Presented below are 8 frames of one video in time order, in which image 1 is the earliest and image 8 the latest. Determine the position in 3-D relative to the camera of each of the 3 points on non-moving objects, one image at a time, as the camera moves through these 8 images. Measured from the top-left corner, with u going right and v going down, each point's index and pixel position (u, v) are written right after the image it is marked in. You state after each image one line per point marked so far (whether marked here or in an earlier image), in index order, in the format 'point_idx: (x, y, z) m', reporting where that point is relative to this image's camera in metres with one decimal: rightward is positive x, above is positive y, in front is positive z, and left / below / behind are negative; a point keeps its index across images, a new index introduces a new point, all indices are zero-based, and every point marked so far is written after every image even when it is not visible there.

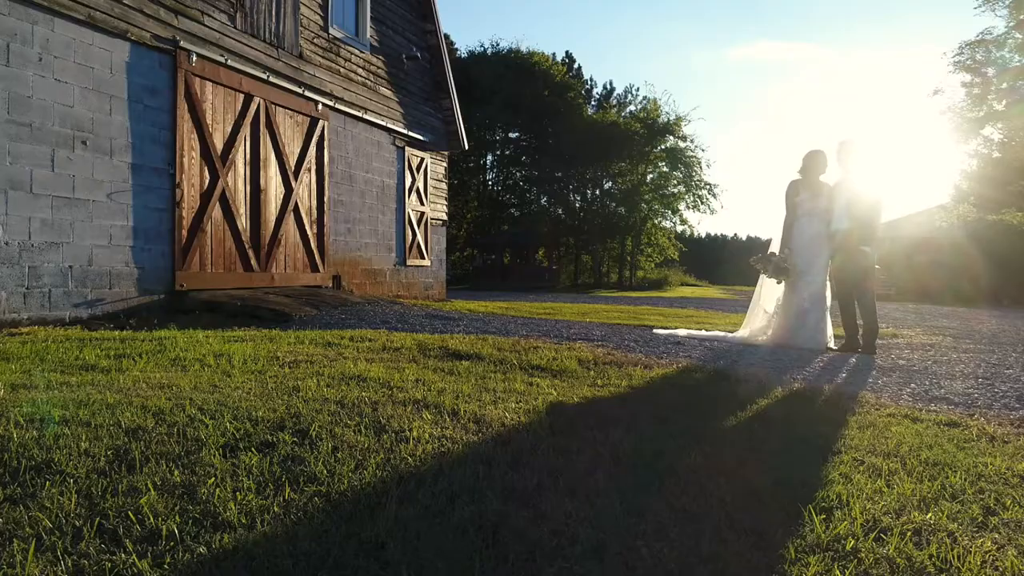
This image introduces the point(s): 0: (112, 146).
0: (-2.8, +1.0, +7.1) m
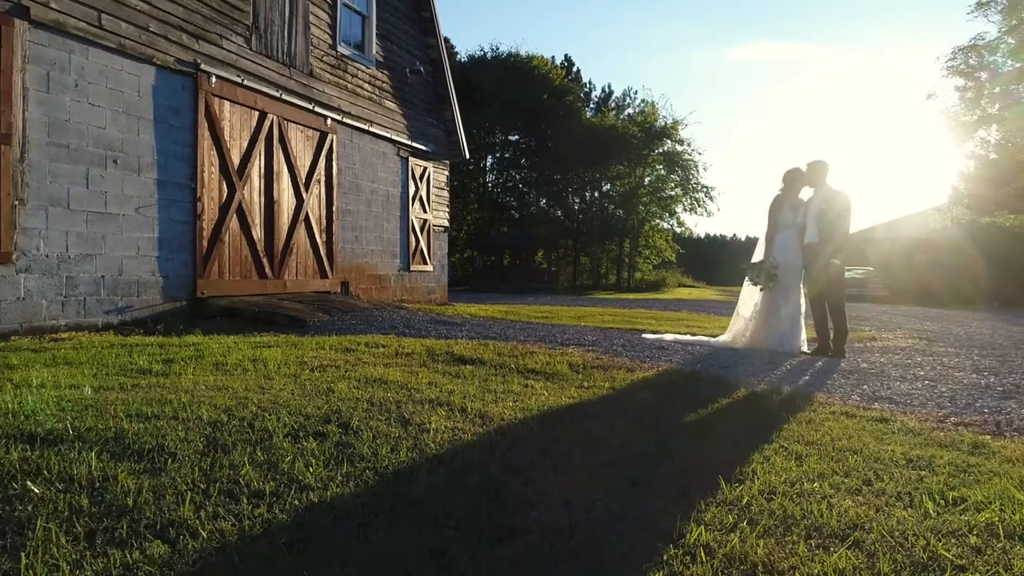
0: (-2.9, +0.9, +7.6) m
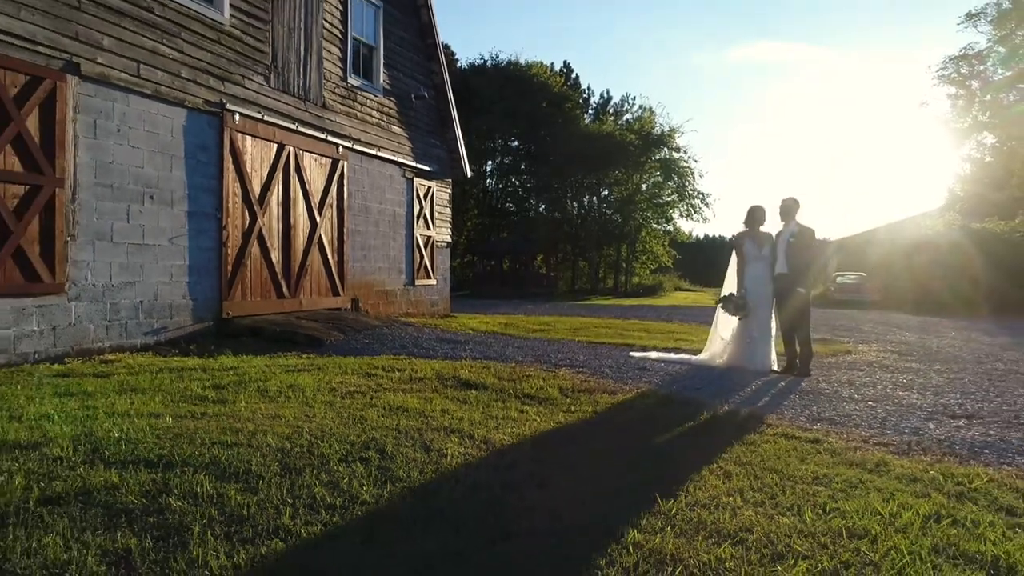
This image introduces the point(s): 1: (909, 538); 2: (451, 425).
0: (-2.9, +0.8, +8.4) m
1: (+1.0, -0.6, +2.5) m
2: (-0.2, -0.6, +4.1) m
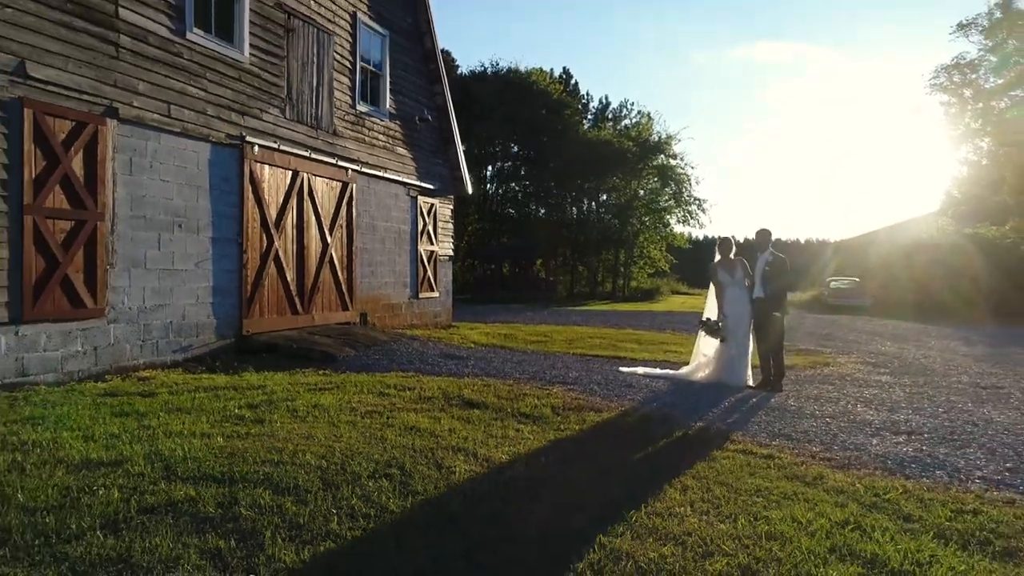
0: (-2.9, +0.6, +9.1) m
1: (+1.0, -0.8, +3.2) m
2: (-0.3, -0.7, +4.8) m
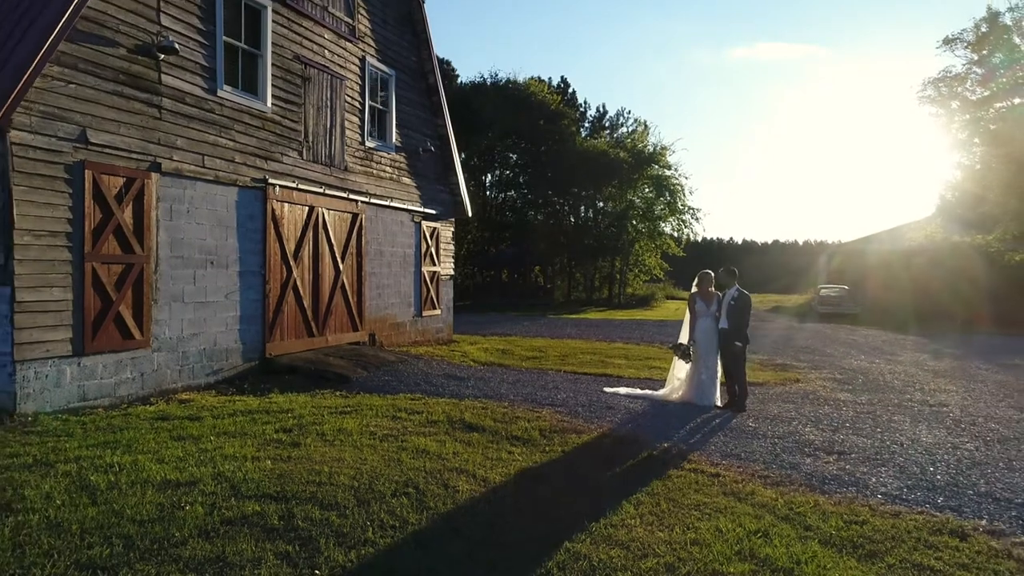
0: (-2.9, +0.3, +10.2) m
1: (+0.9, -1.1, +4.3) m
2: (-0.3, -1.0, +5.9) m
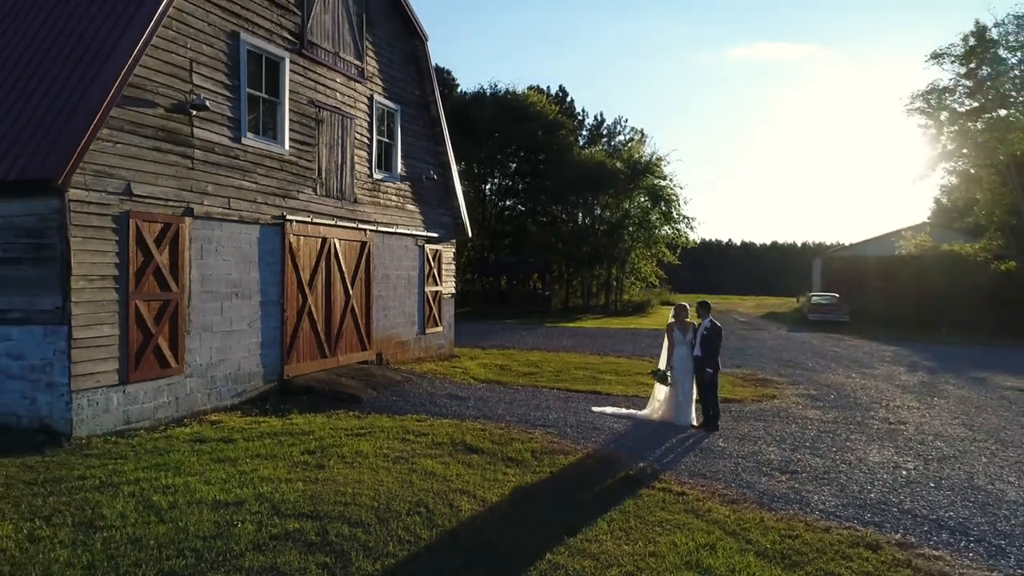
0: (-3.0, -0.1, +11.3) m
1: (+0.9, -1.4, +5.4) m
2: (-0.3, -1.4, +6.9) m
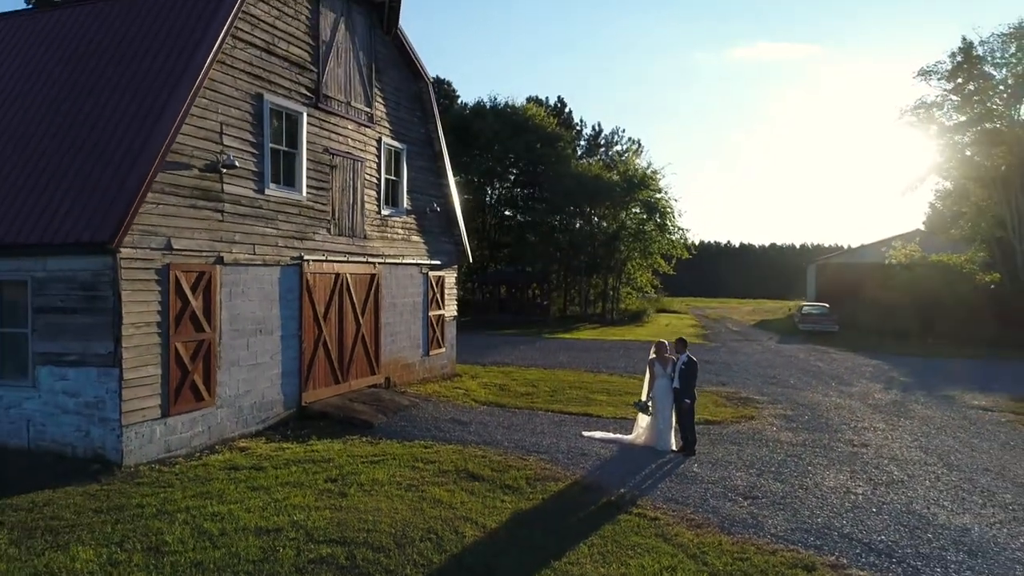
0: (-3.0, -0.5, +12.4) m
1: (+0.9, -1.9, +6.5) m
2: (-0.4, -1.8, +8.1) m
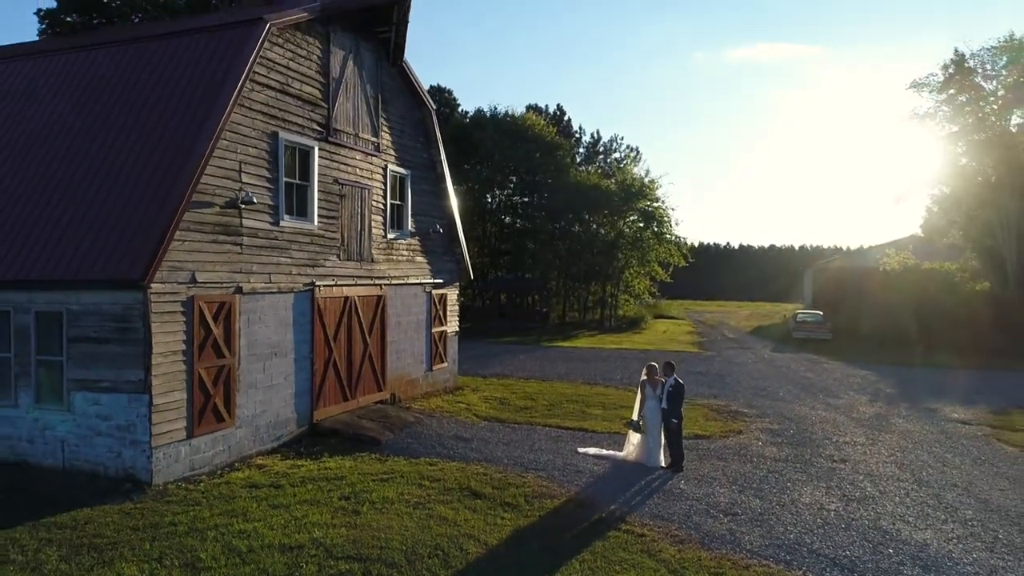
0: (-3.0, -0.8, +13.2) m
1: (+0.9, -2.2, +7.3) m
2: (-0.4, -2.2, +8.9) m
